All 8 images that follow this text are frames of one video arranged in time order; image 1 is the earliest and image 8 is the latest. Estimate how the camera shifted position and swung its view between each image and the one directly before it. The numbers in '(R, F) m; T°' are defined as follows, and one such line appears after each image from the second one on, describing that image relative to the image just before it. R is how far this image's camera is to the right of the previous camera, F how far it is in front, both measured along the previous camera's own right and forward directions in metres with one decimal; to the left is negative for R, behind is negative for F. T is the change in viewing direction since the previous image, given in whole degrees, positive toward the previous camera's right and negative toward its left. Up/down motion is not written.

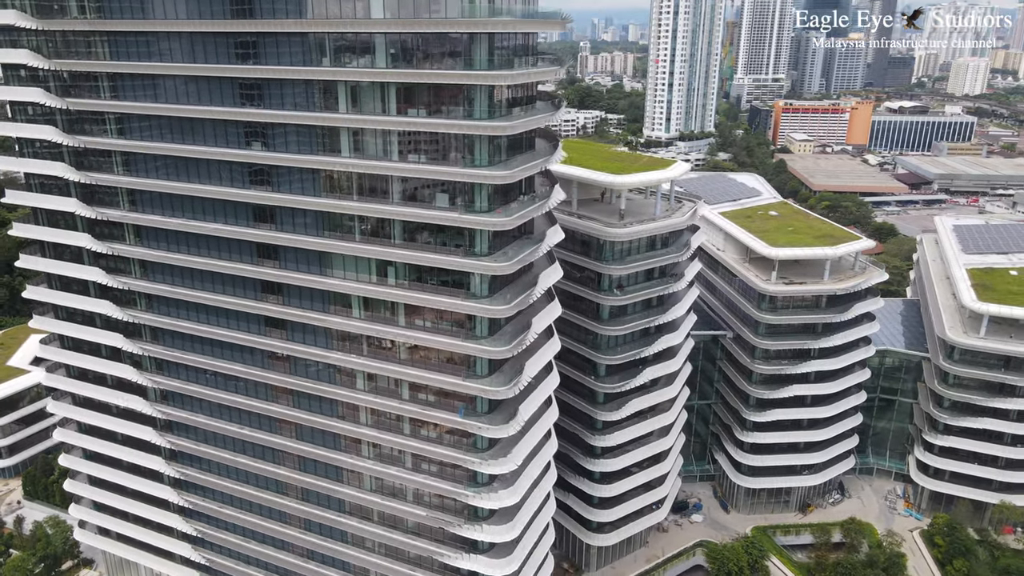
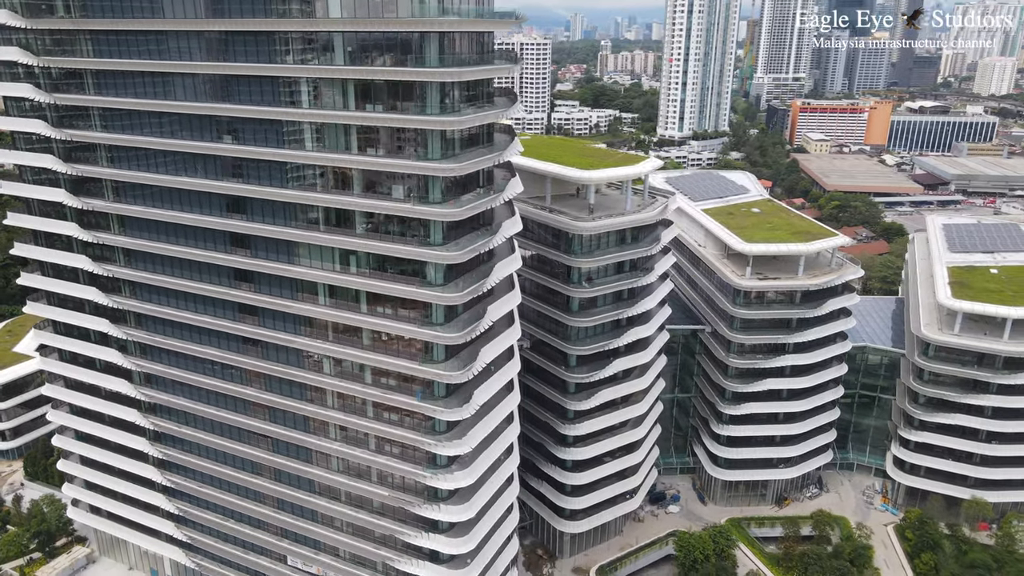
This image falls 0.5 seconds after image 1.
(+3.0, -1.2) m; -2°
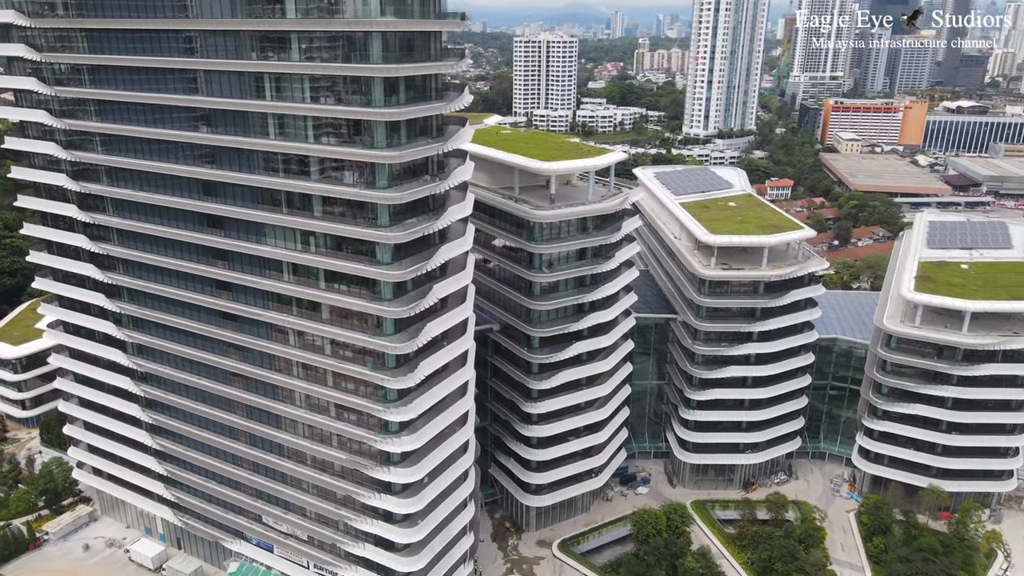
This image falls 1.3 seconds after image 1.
(+4.6, -2.5) m; -3°
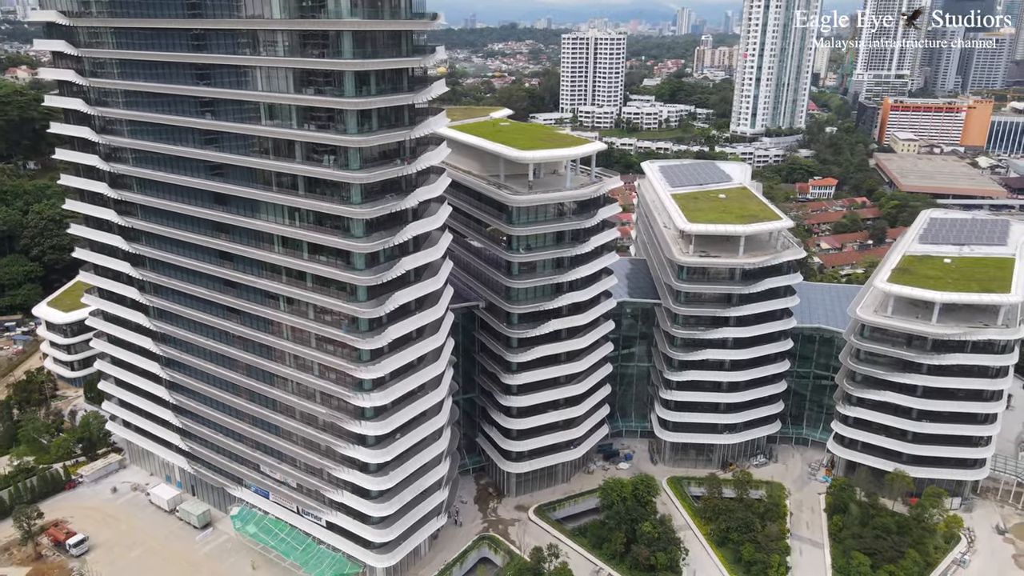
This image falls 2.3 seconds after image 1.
(+5.5, -3.5) m; -5°
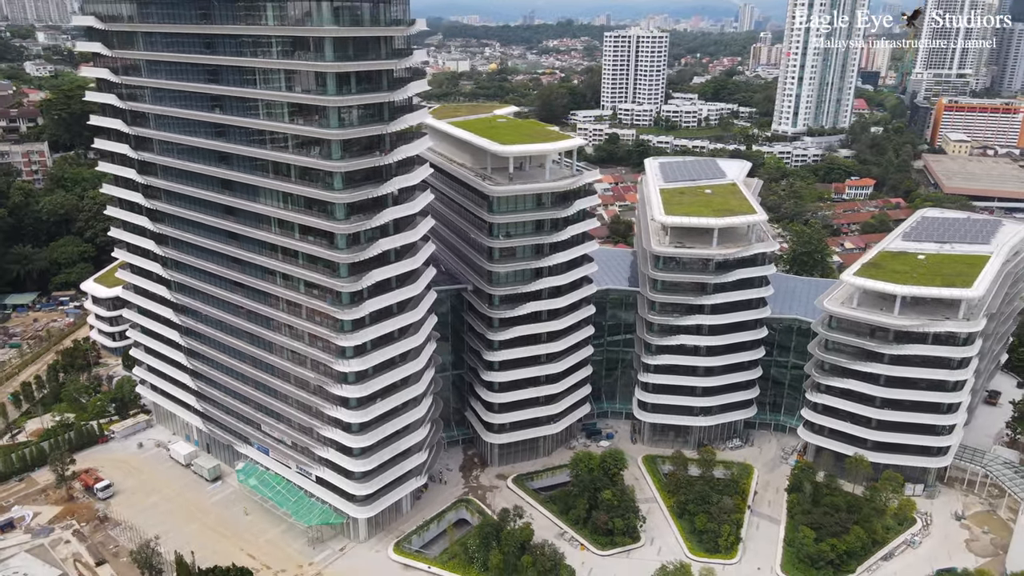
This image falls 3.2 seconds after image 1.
(+5.4, -4.0) m; -4°
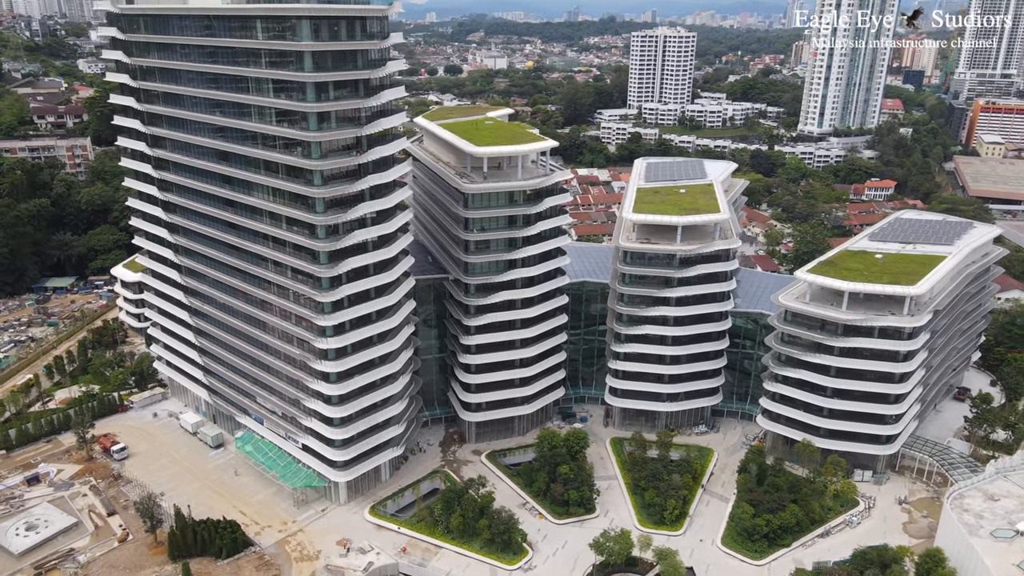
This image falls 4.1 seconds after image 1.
(+5.4, -4.5) m; -3°
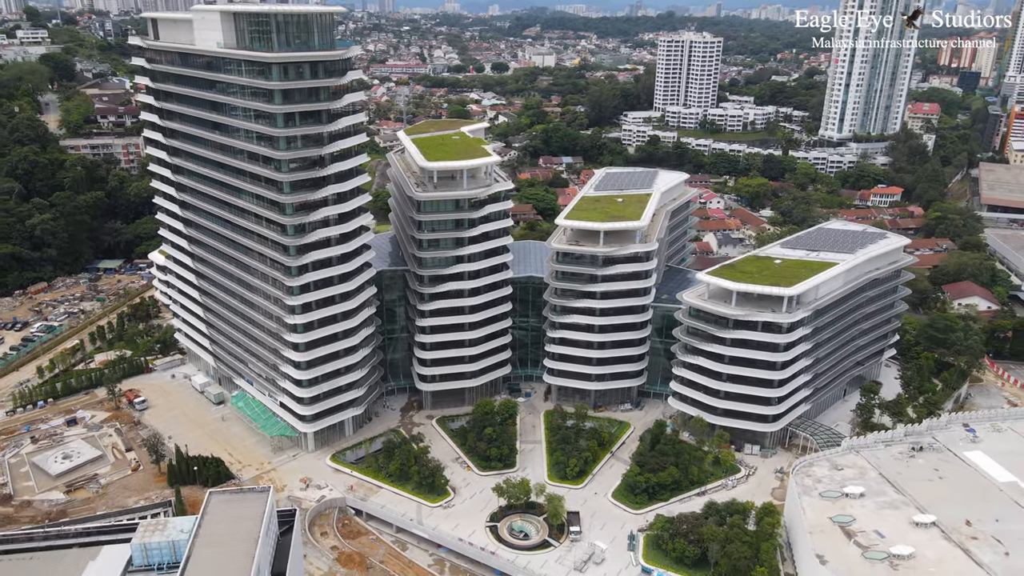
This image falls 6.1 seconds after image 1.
(+10.7, -10.9) m; -4°
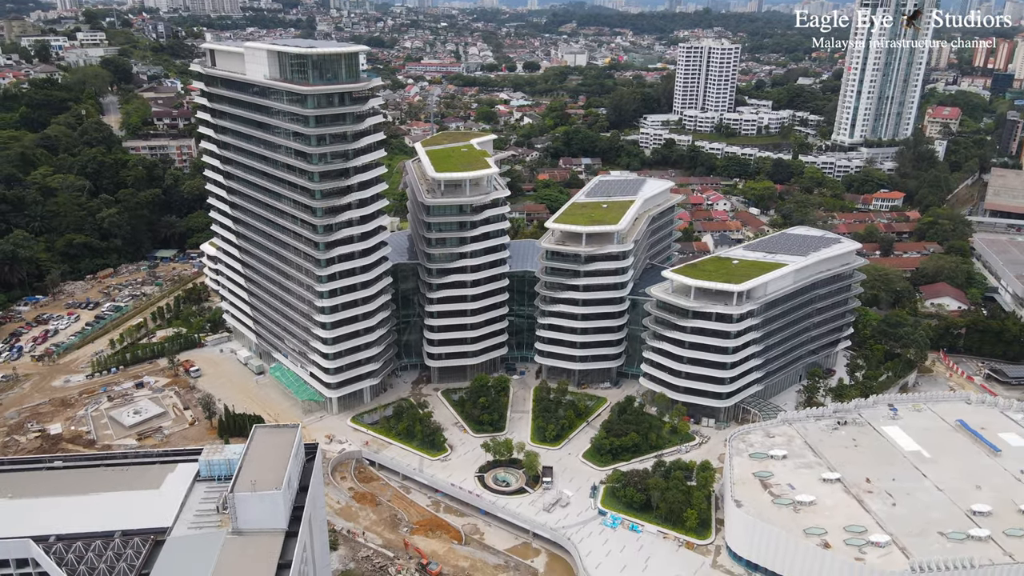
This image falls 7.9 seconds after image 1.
(+4.5, -12.4) m; -3°
